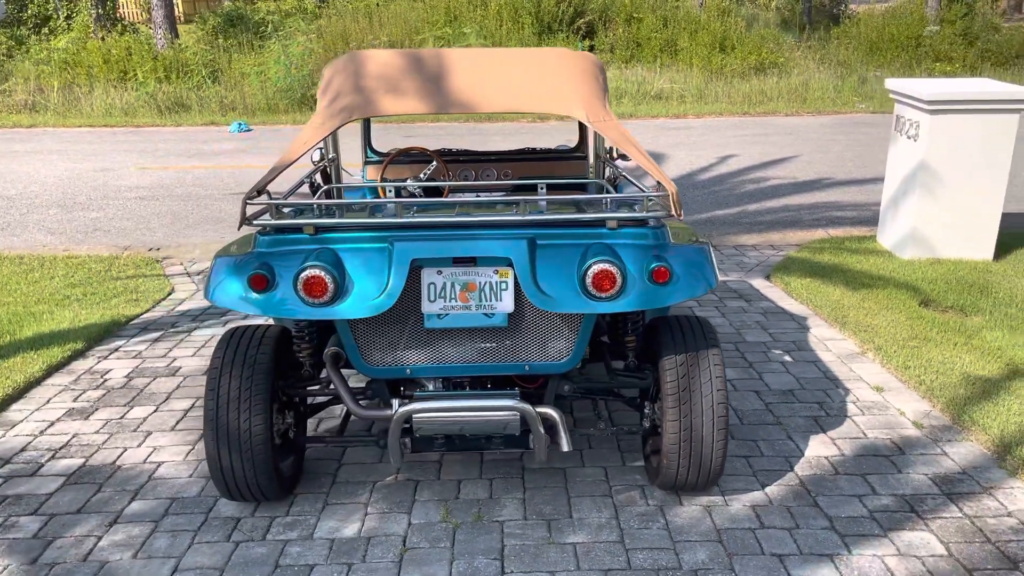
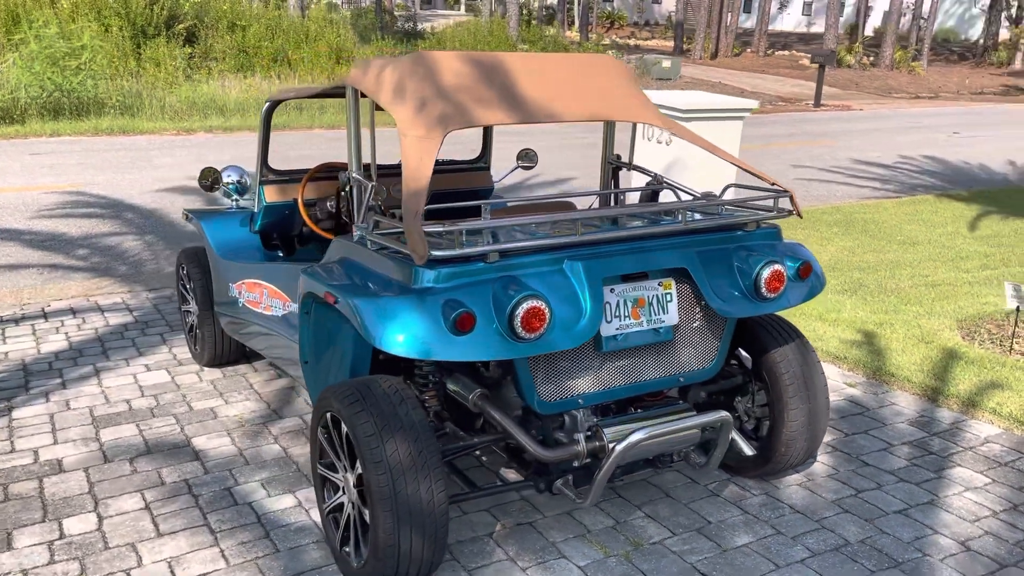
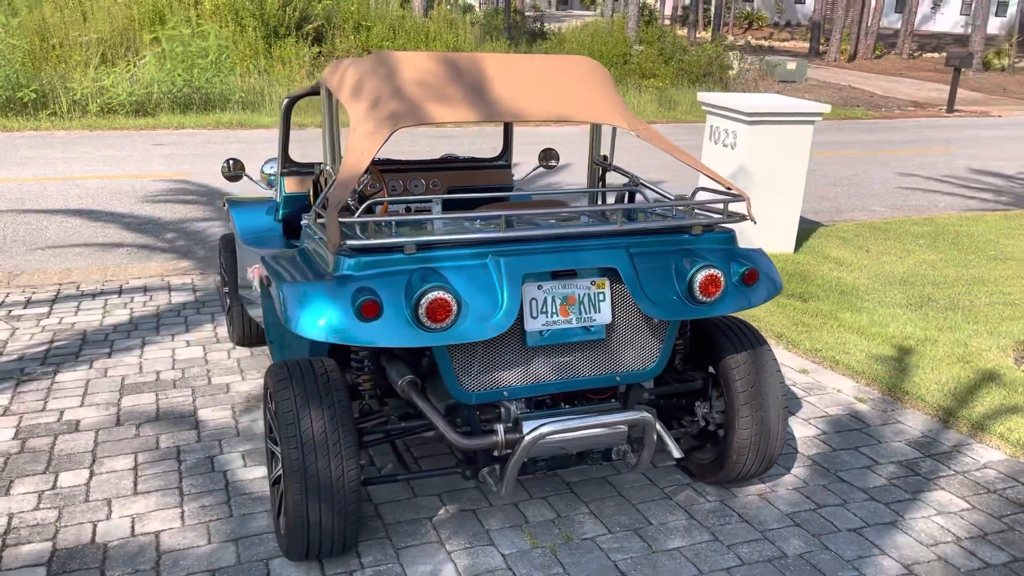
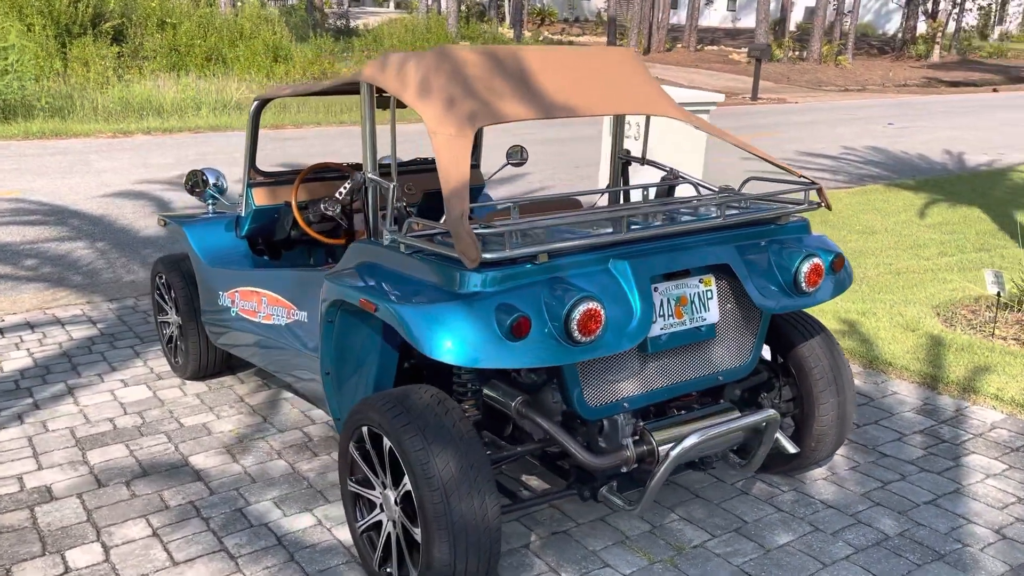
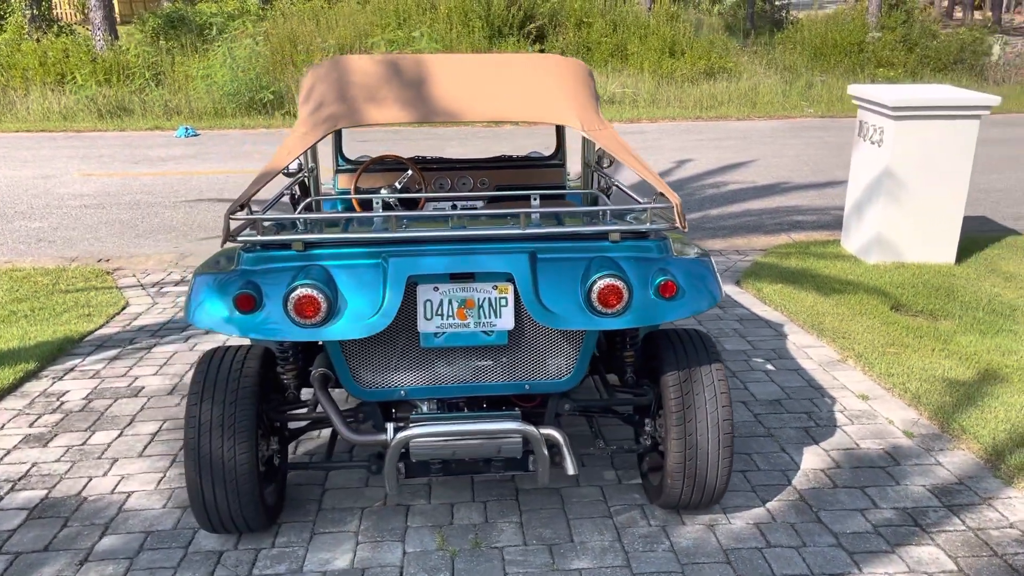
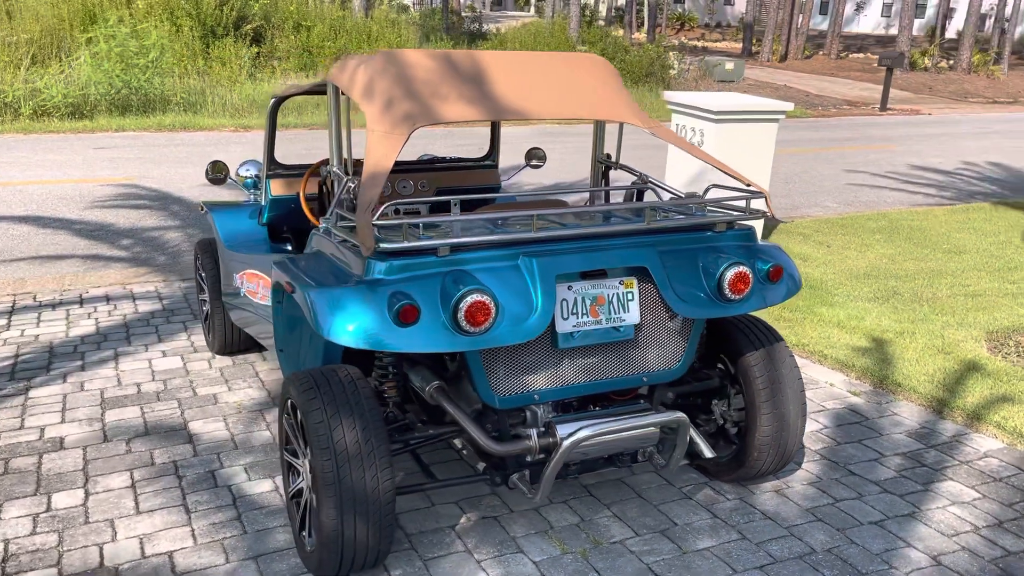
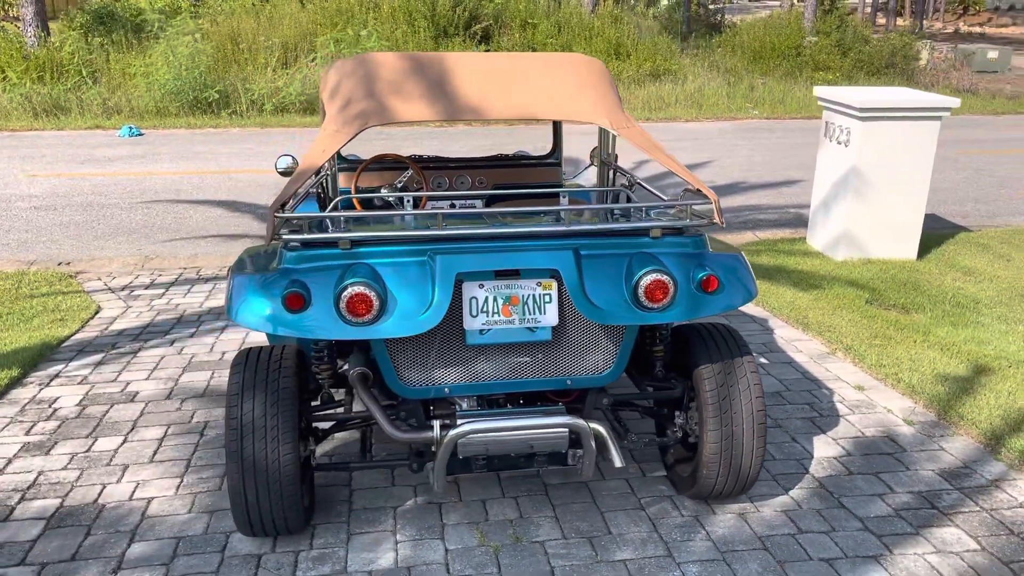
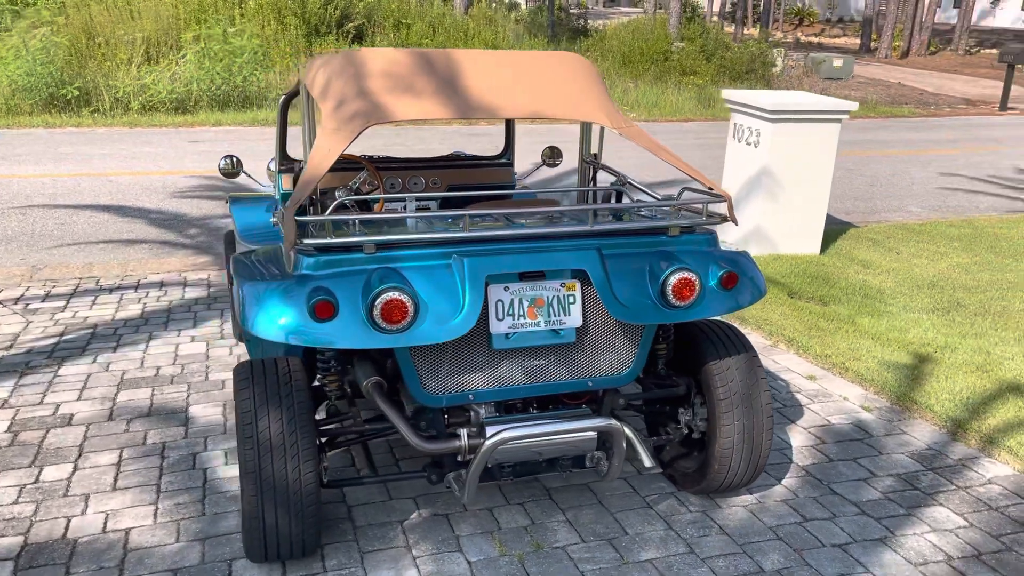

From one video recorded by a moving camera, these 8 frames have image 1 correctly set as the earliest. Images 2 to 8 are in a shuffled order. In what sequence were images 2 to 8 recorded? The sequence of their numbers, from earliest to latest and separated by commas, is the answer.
5, 7, 8, 3, 6, 2, 4
